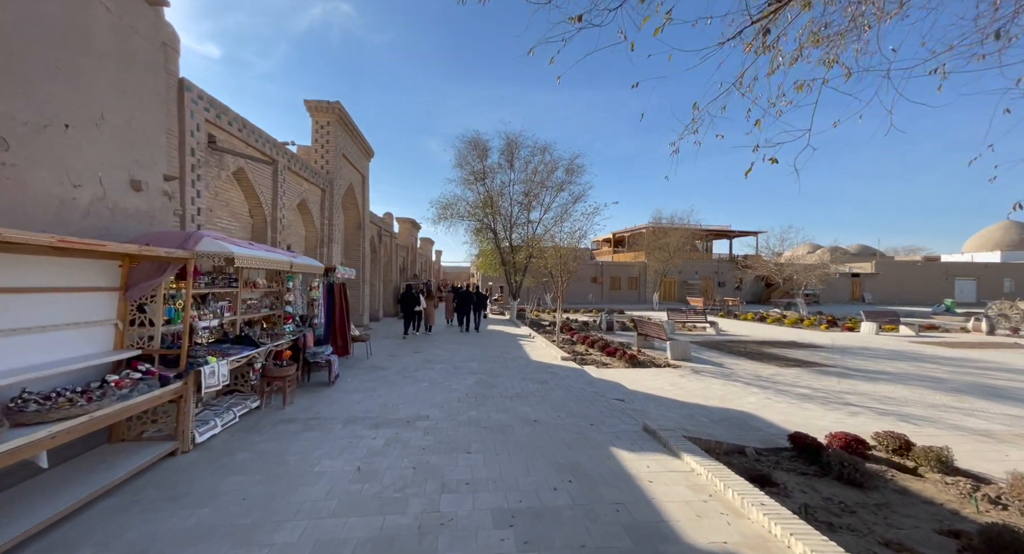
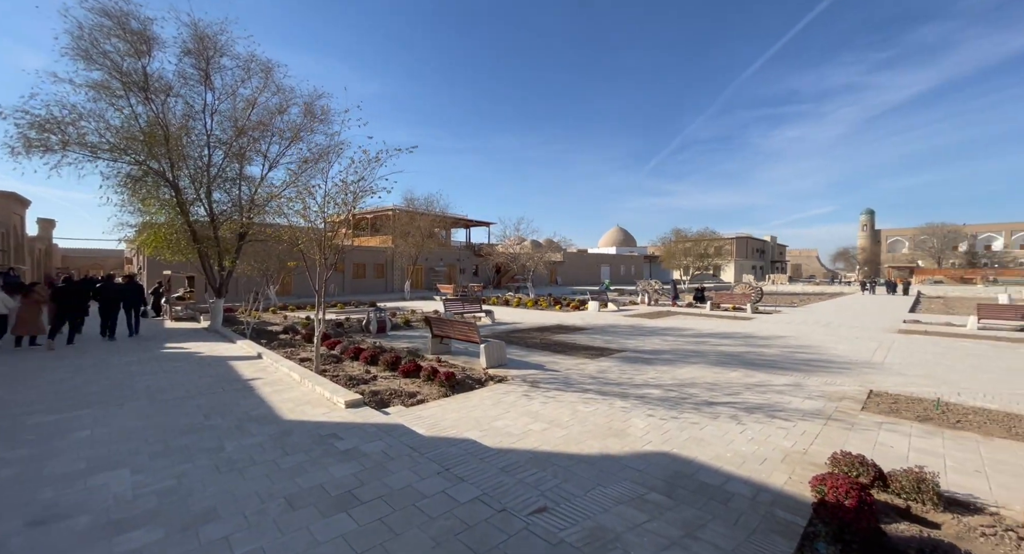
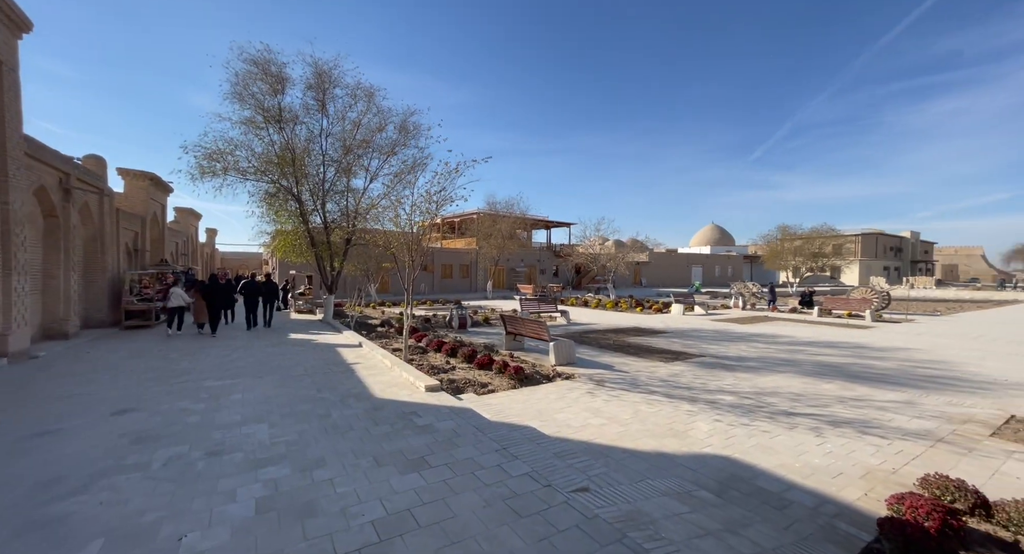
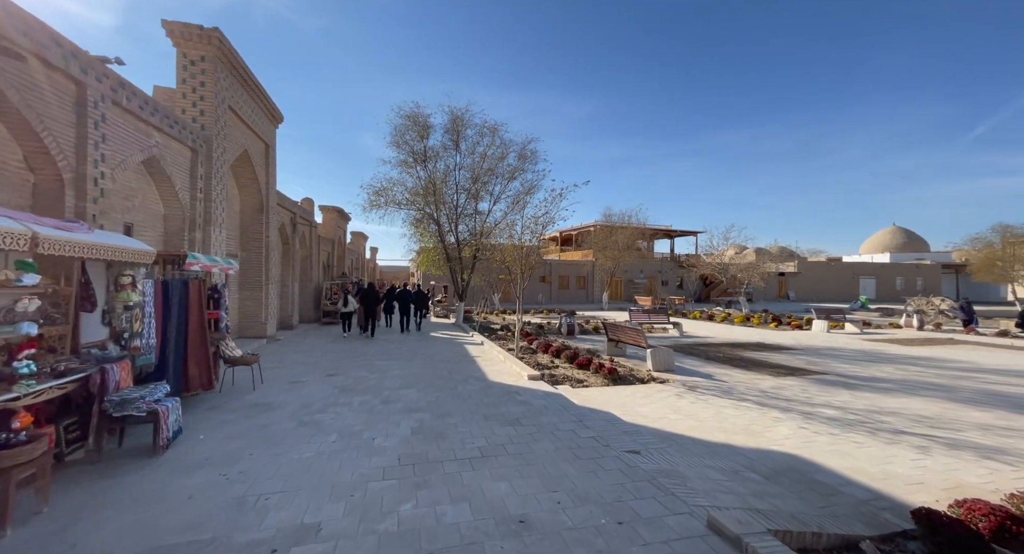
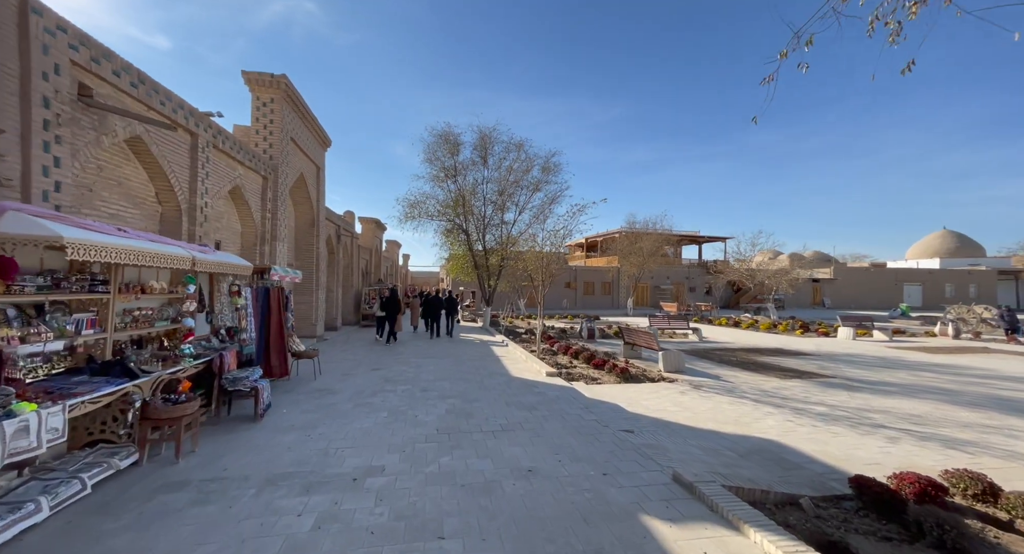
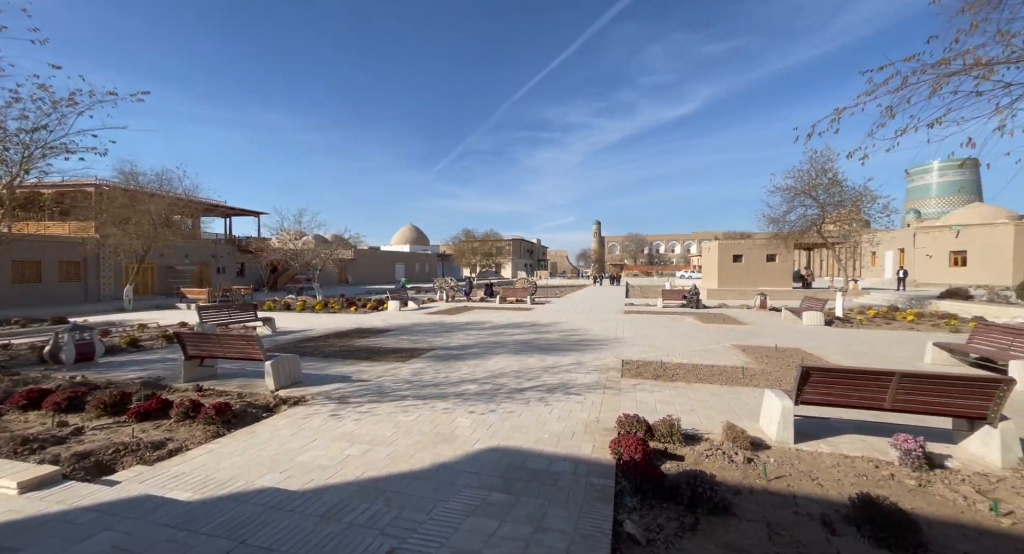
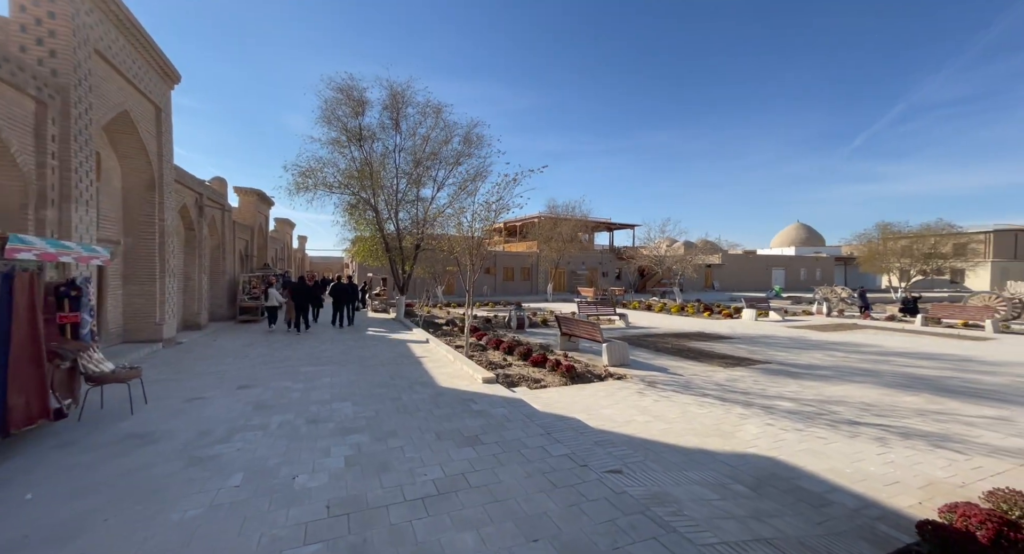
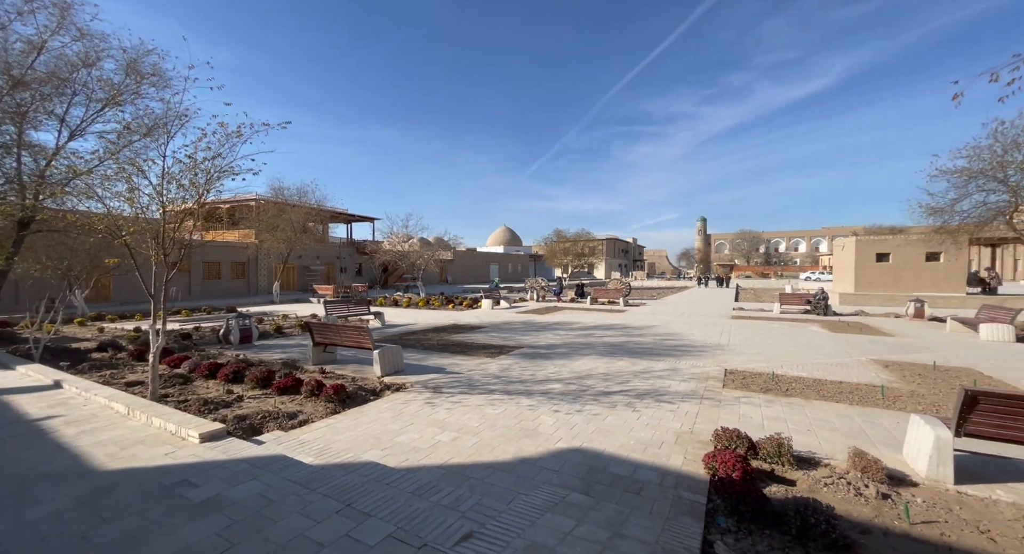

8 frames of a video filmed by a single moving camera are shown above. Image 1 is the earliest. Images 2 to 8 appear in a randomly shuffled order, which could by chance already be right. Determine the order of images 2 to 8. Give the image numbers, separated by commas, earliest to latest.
5, 4, 7, 3, 2, 8, 6
